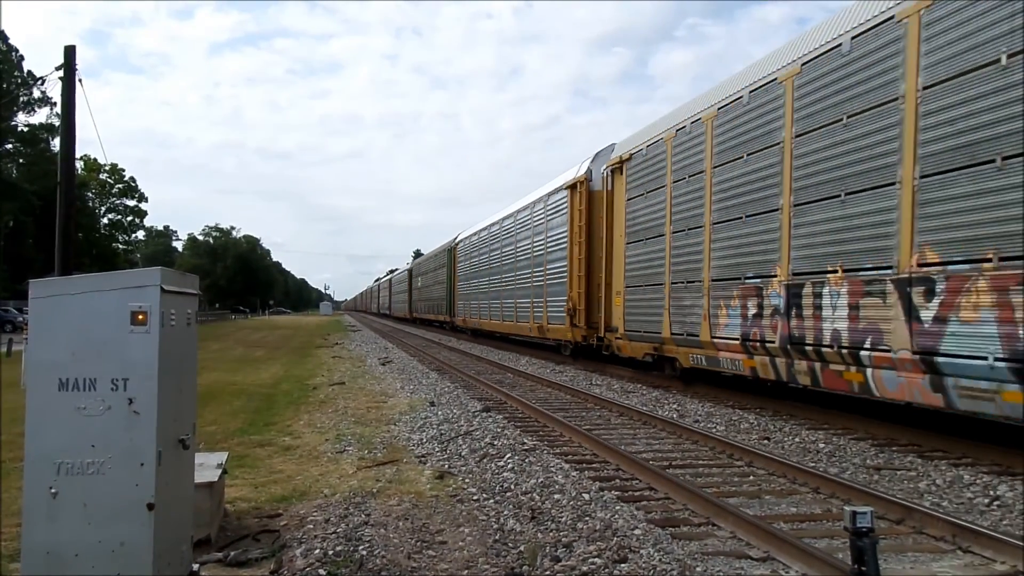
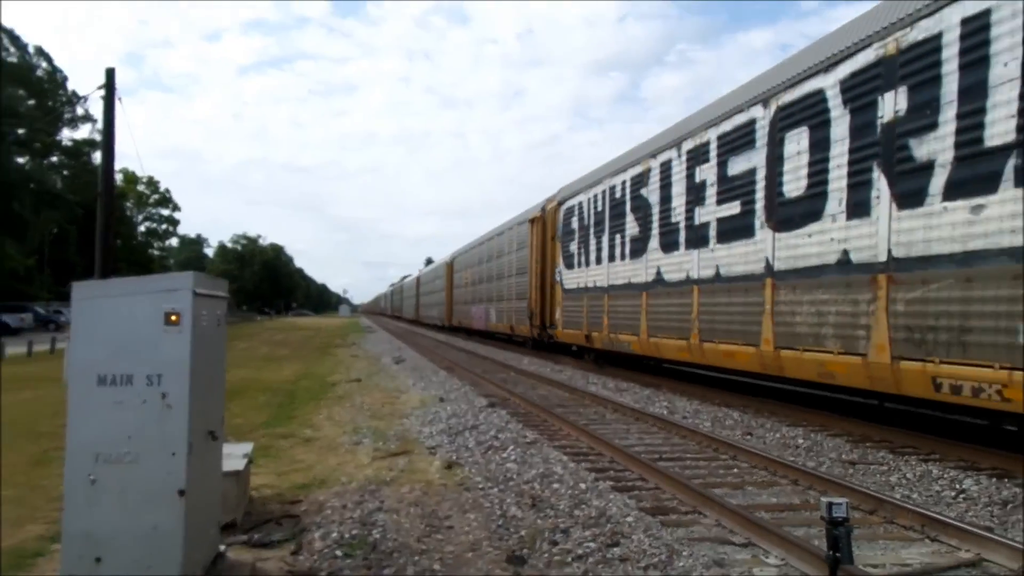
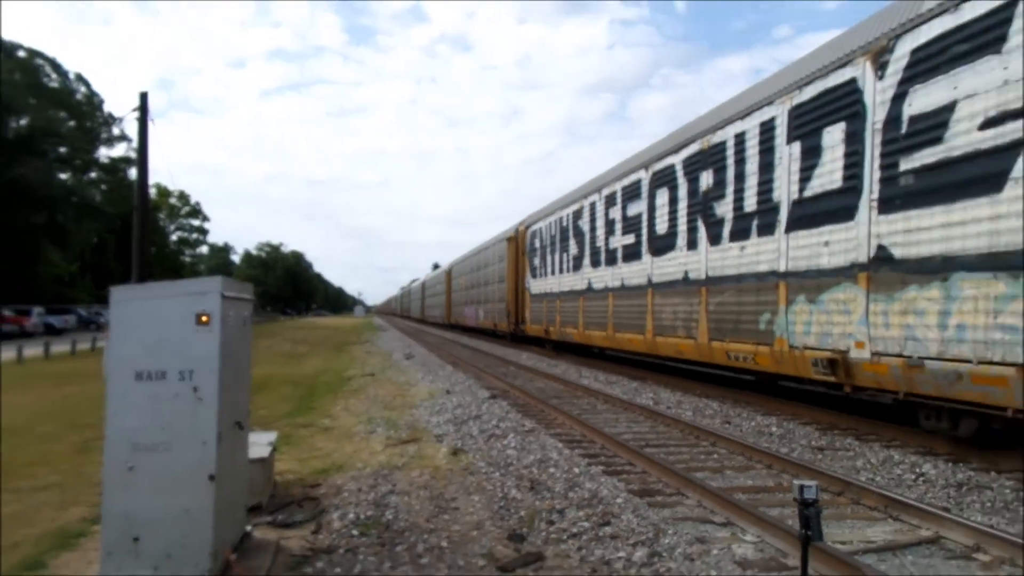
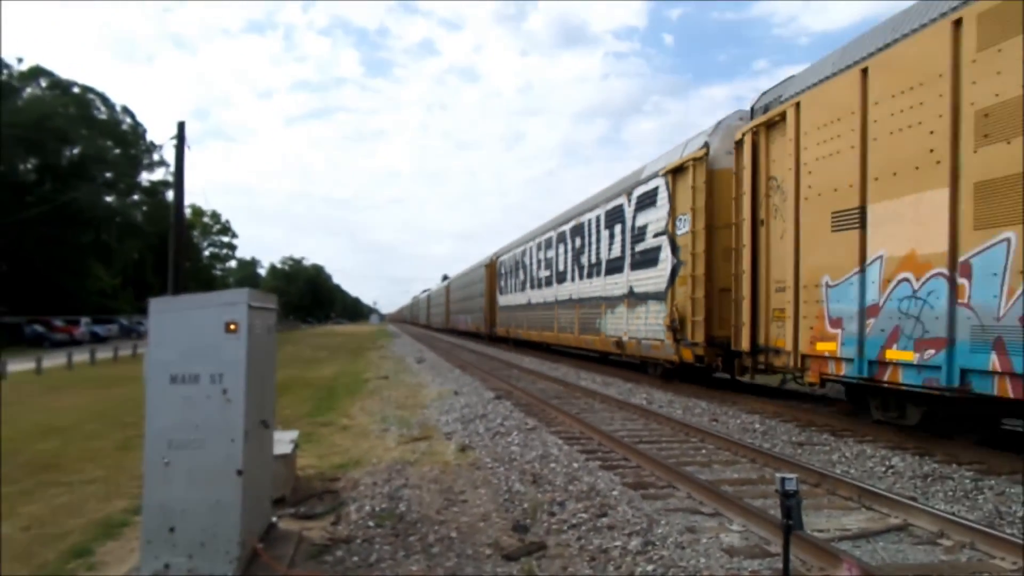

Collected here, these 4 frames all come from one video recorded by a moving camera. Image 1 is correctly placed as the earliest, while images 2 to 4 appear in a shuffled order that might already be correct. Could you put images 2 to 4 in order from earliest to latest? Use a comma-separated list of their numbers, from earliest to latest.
2, 3, 4
